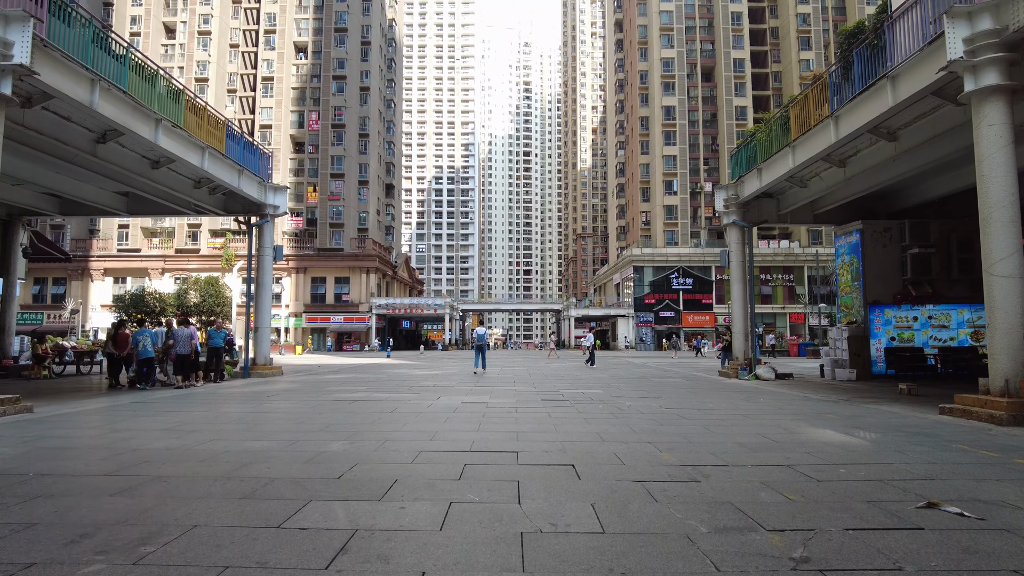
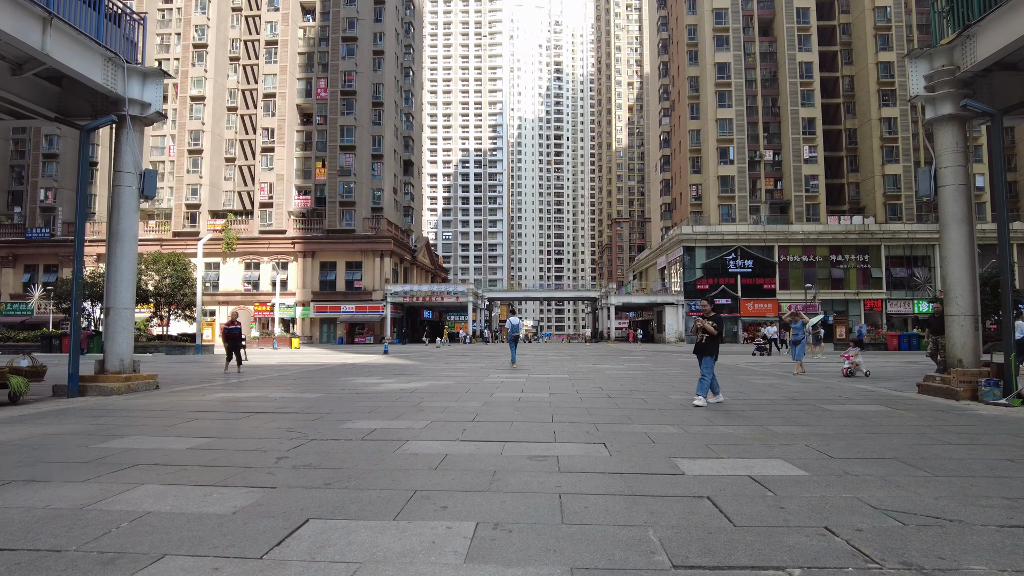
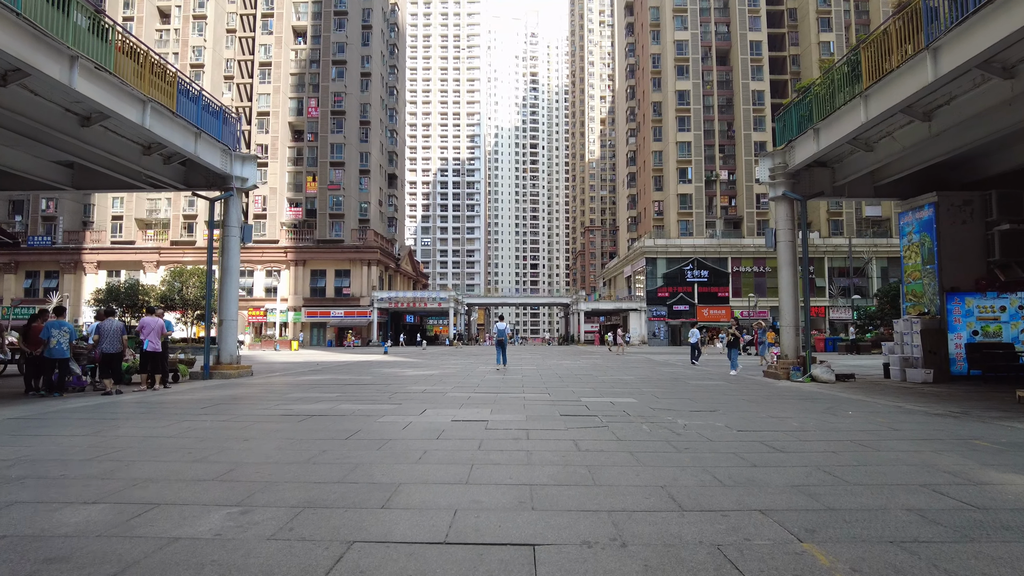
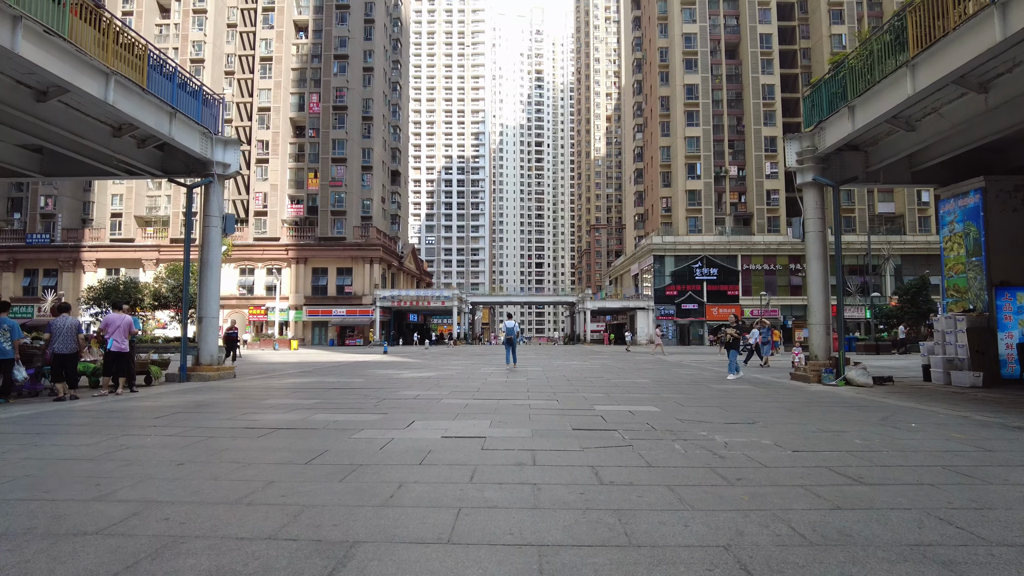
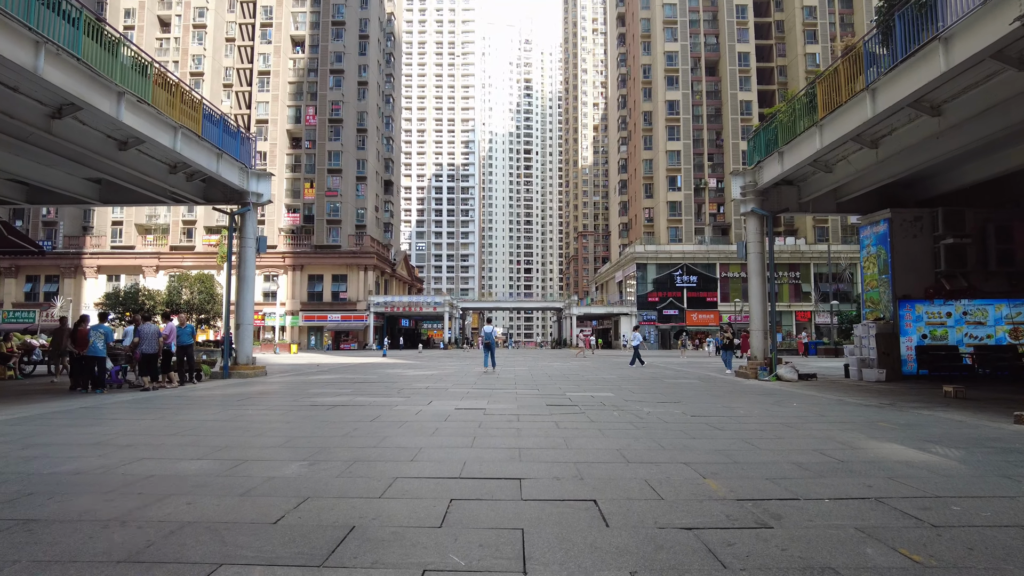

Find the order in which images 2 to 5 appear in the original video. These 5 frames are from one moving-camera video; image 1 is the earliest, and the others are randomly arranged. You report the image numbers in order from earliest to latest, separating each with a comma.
5, 3, 4, 2
